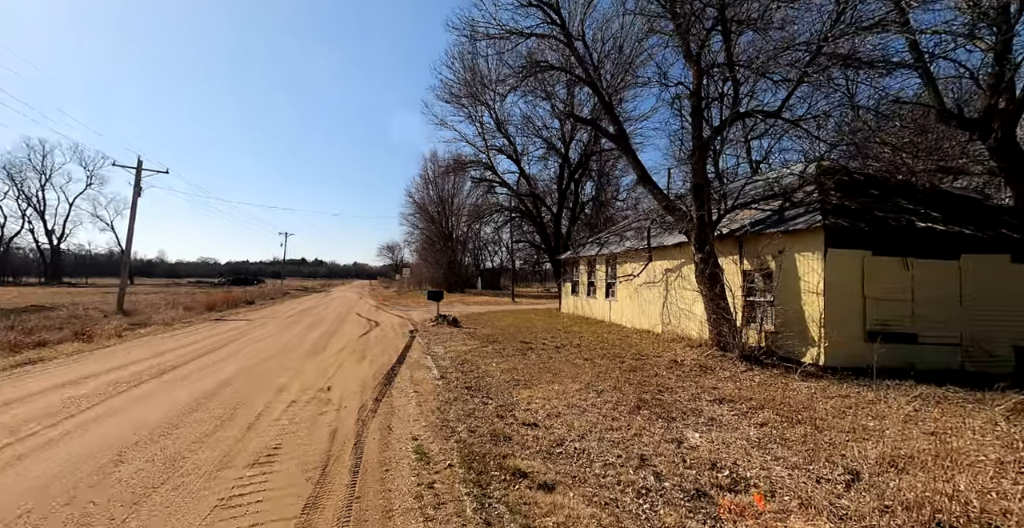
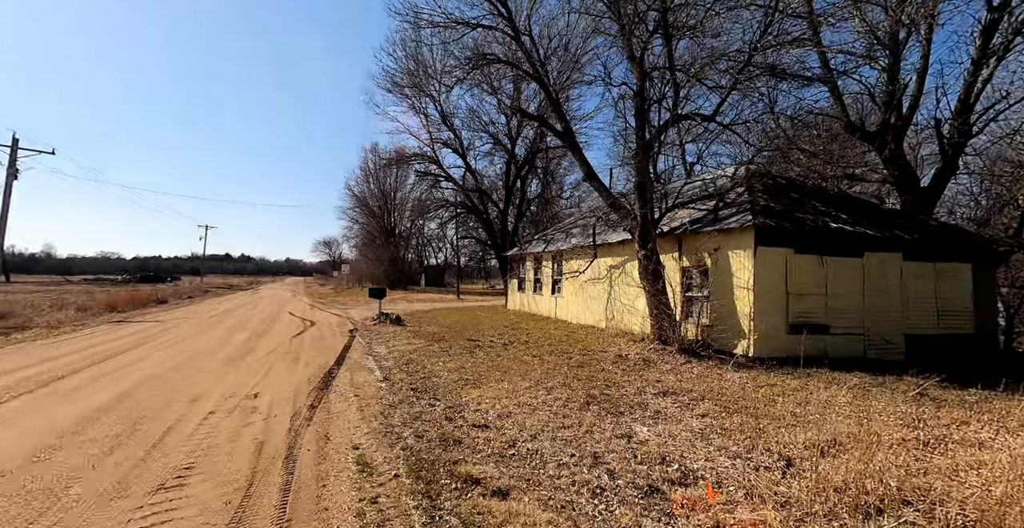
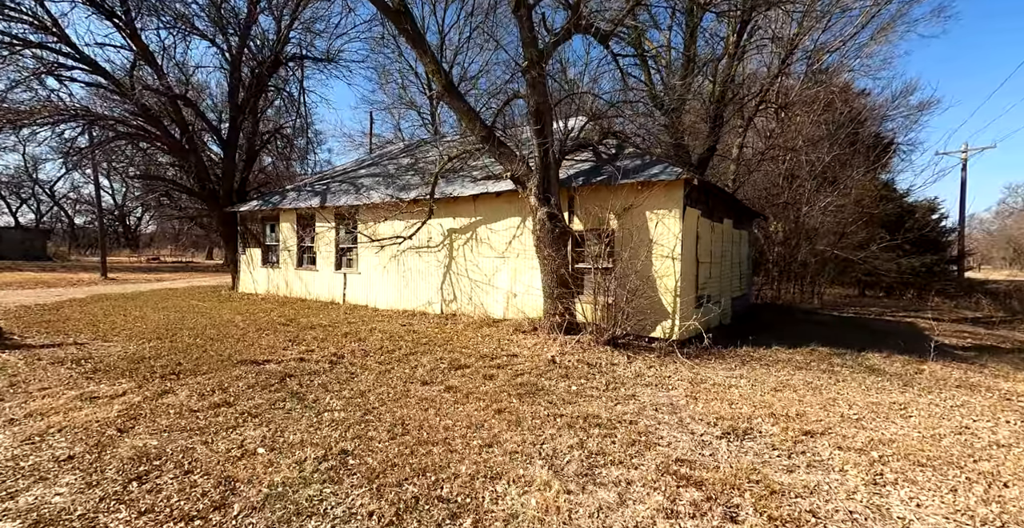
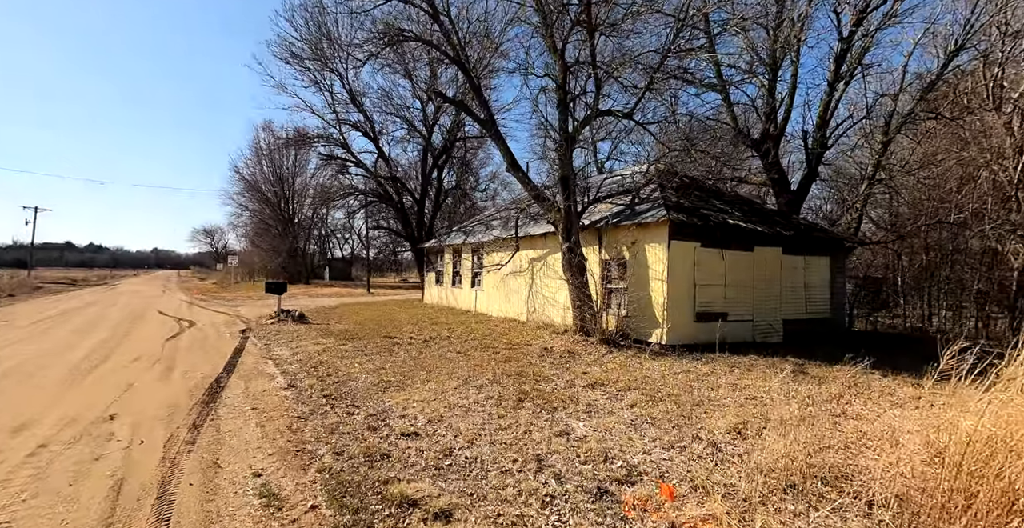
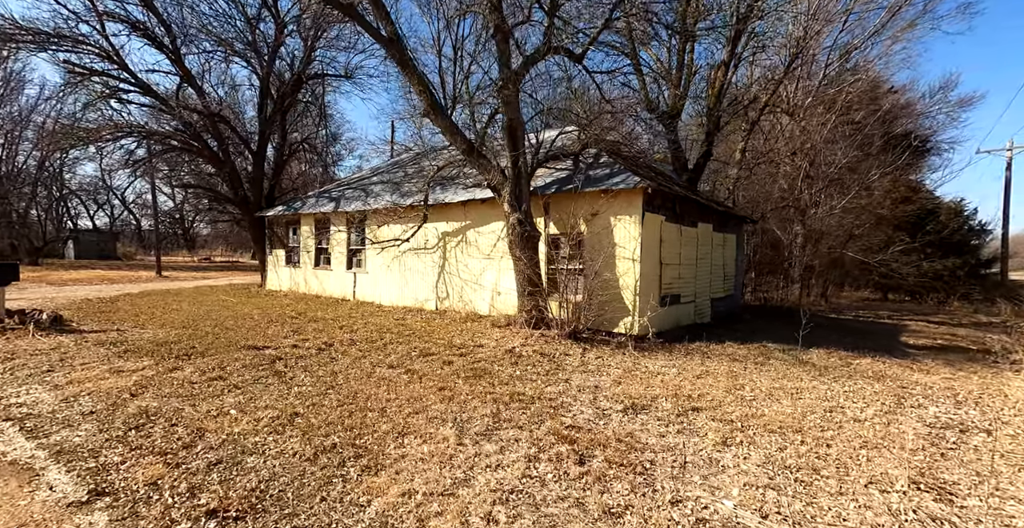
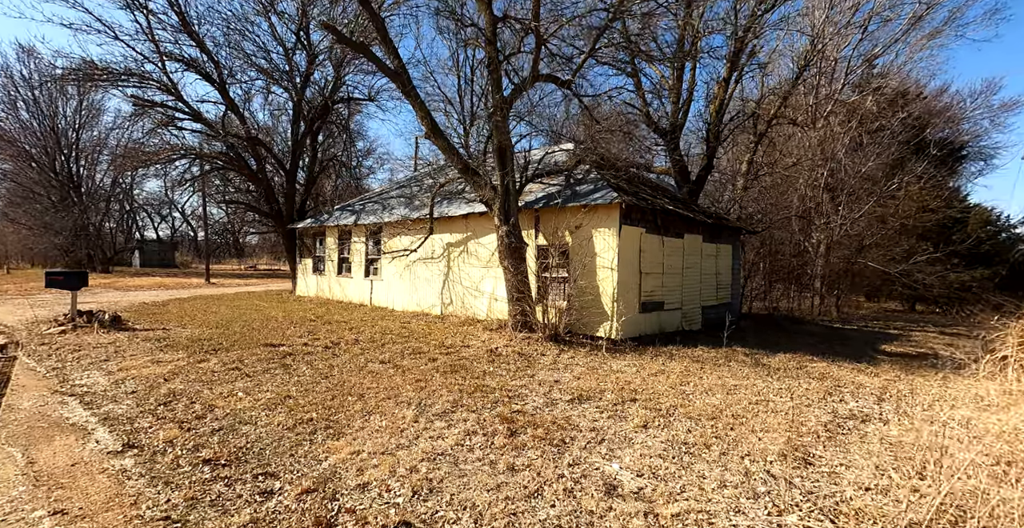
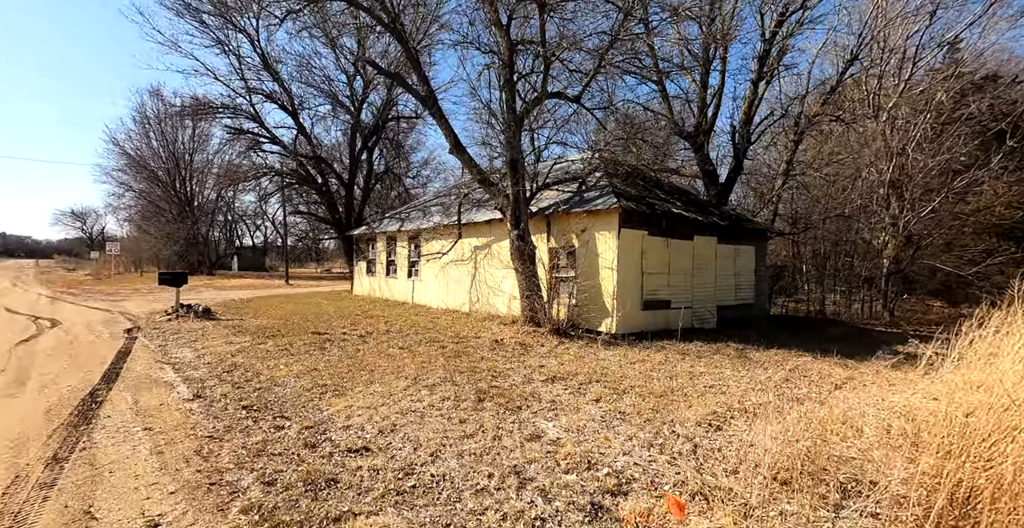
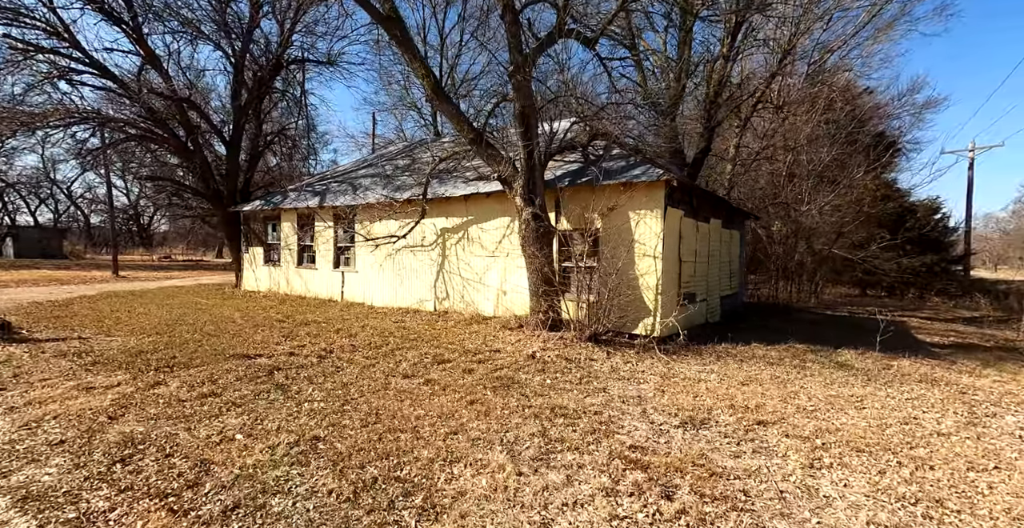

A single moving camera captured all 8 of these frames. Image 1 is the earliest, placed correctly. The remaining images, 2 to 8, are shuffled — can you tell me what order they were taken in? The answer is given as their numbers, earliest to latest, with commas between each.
2, 4, 7, 6, 5, 8, 3
